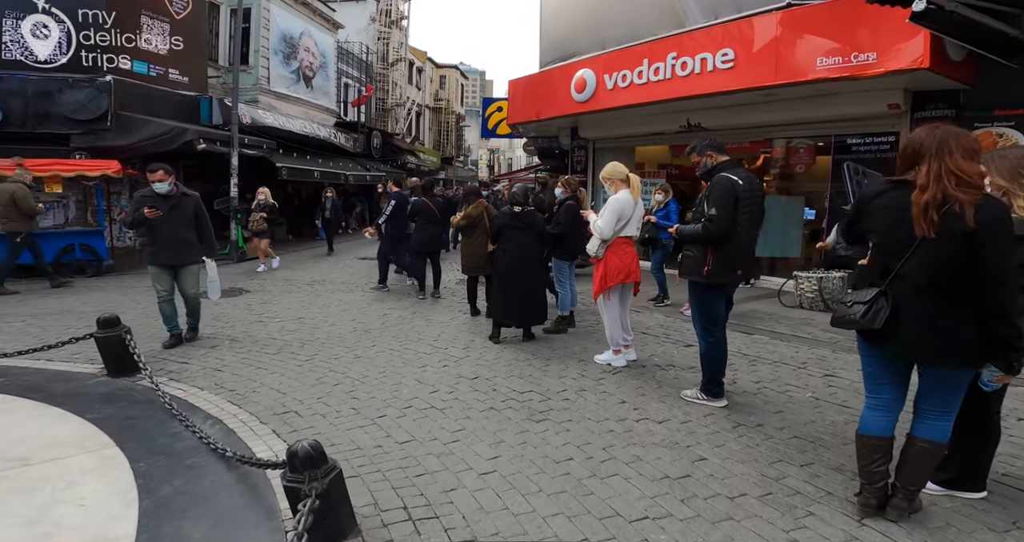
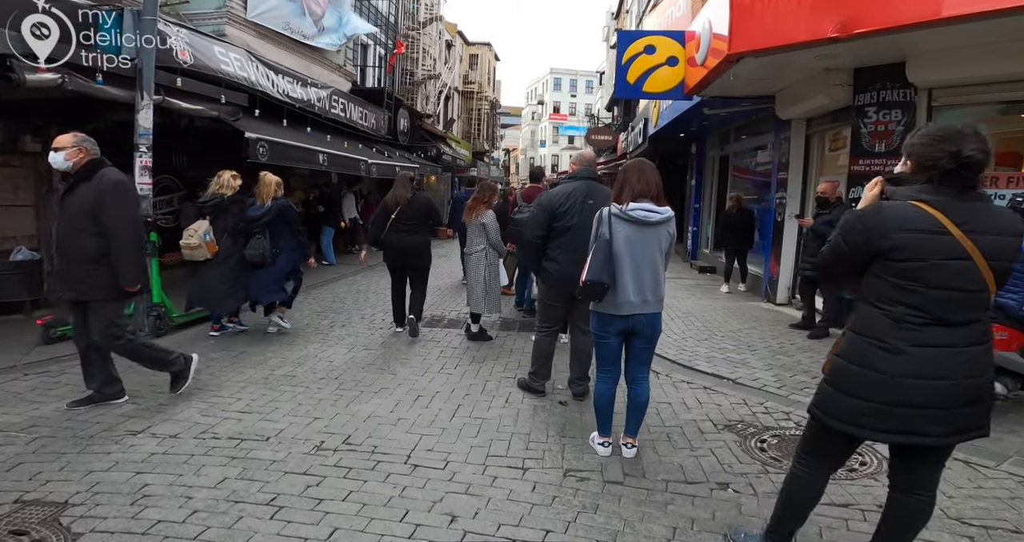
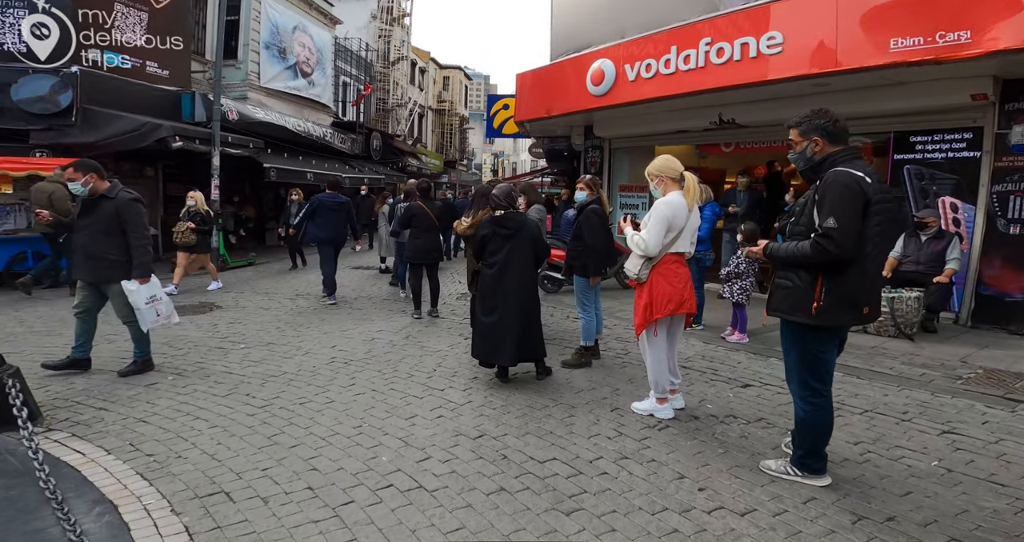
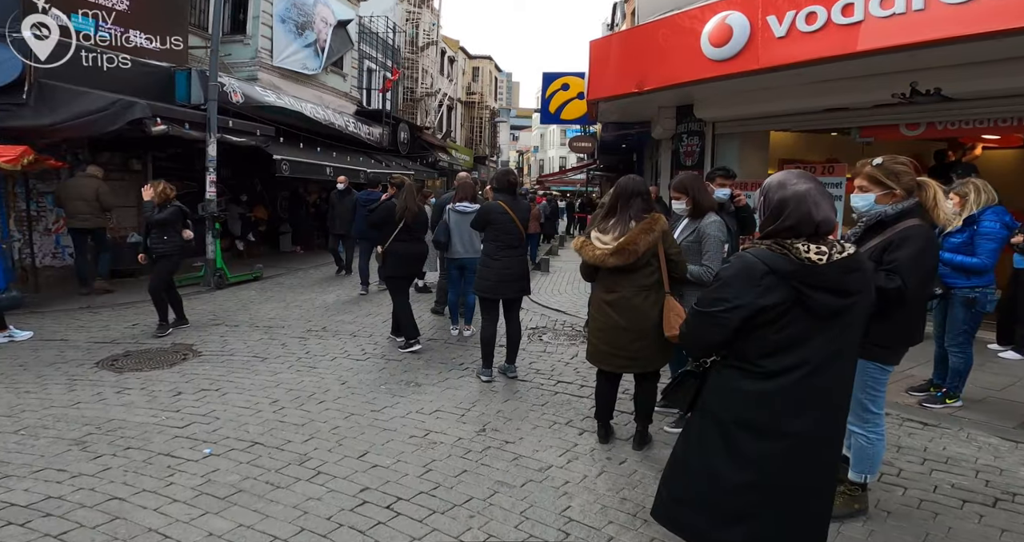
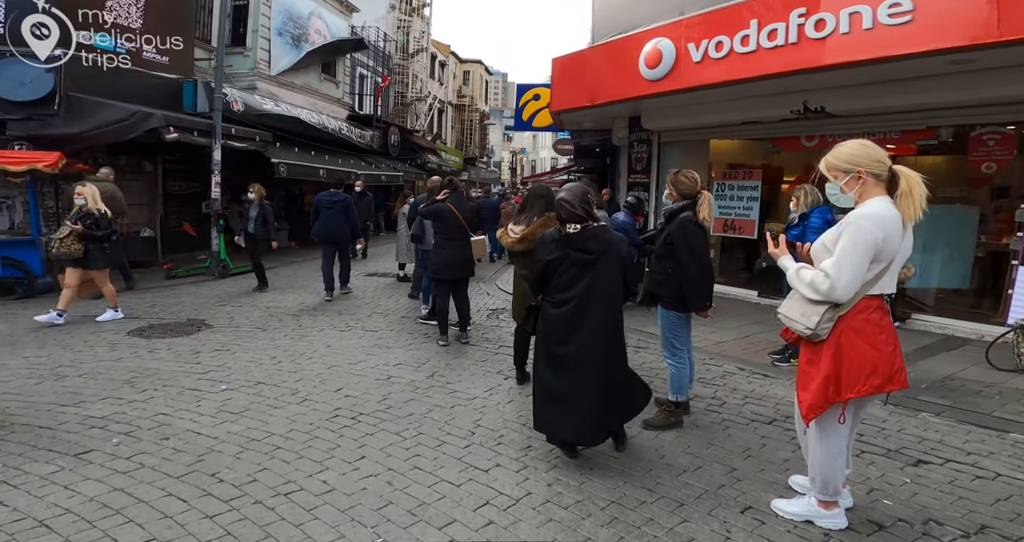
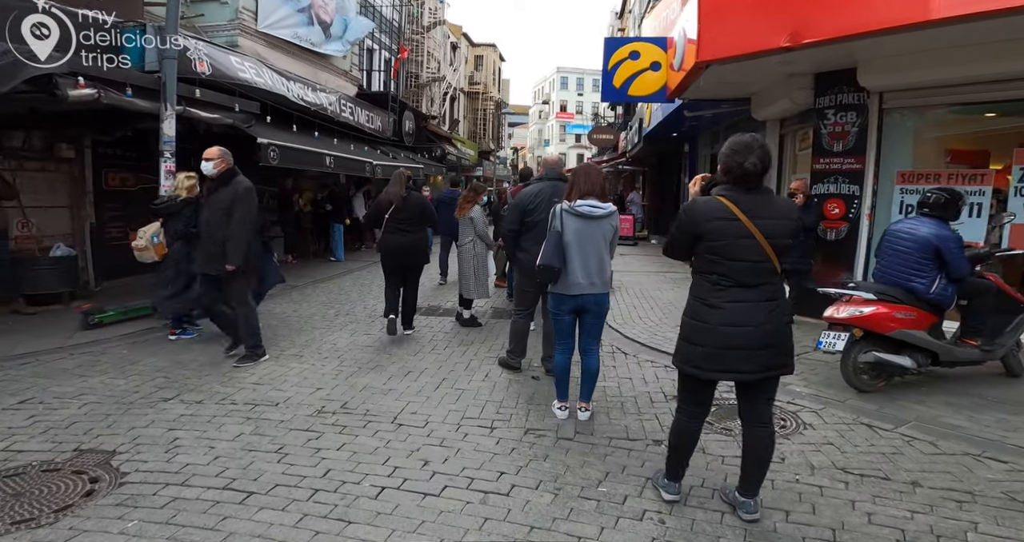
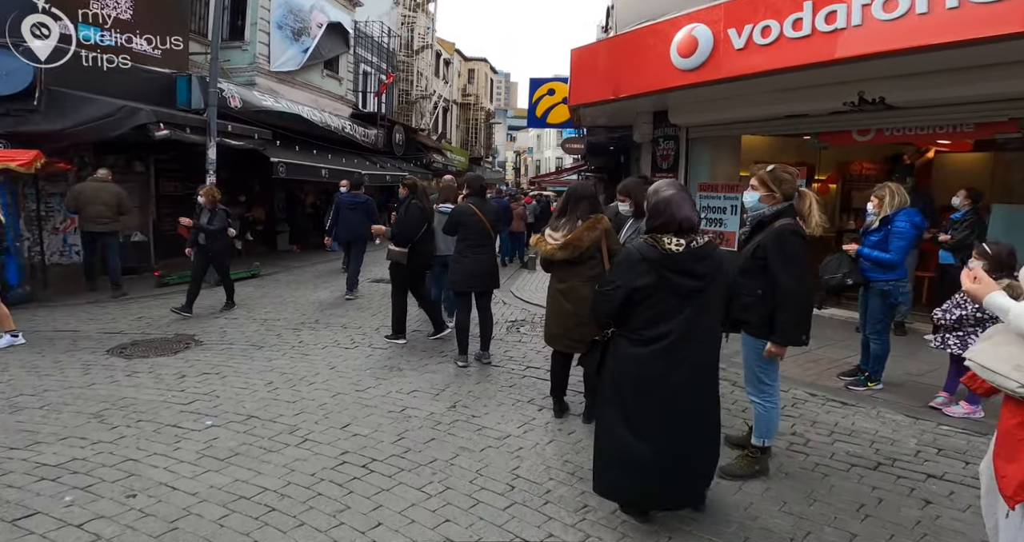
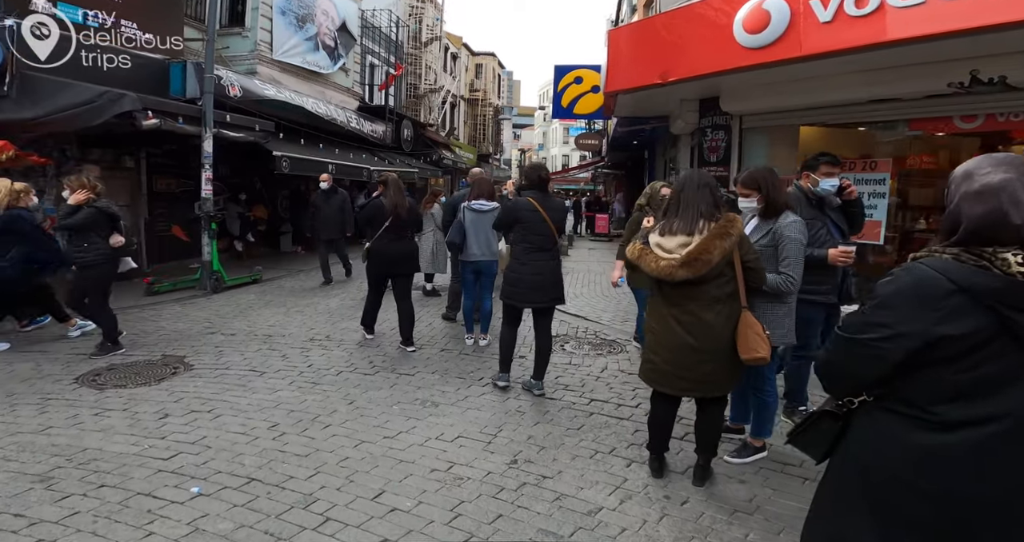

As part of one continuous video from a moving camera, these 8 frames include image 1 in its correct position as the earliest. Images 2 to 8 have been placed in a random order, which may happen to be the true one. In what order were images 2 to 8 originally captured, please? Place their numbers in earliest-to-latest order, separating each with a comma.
3, 5, 7, 4, 8, 6, 2
